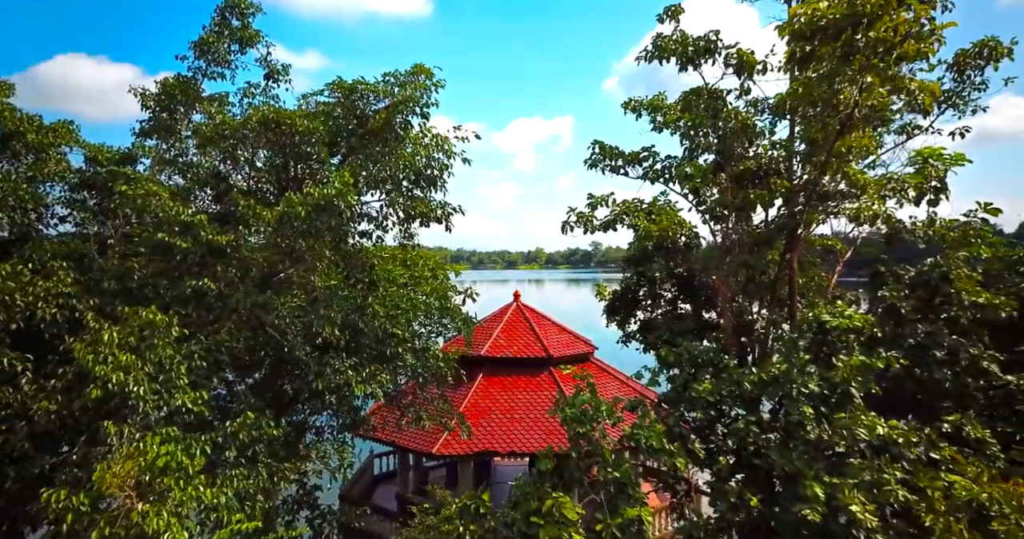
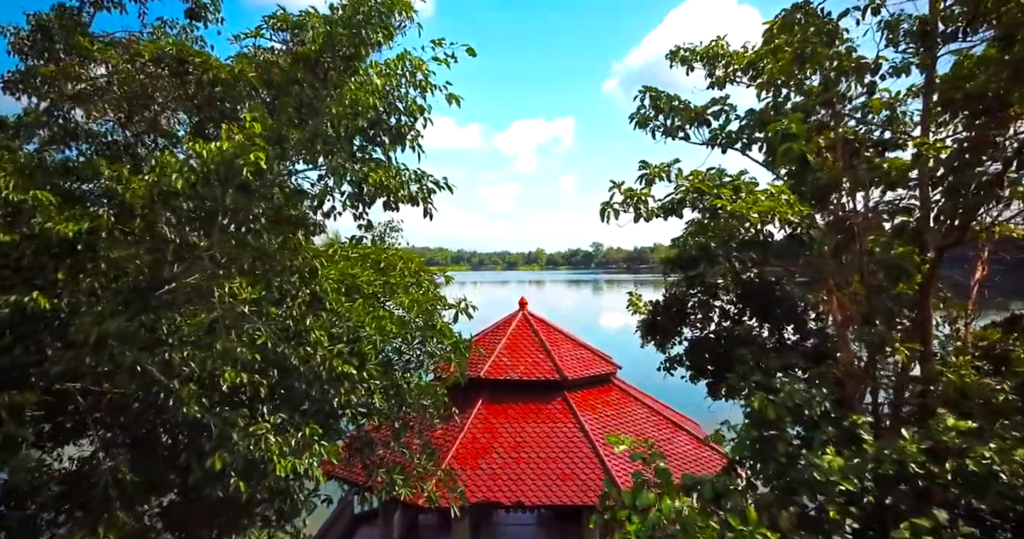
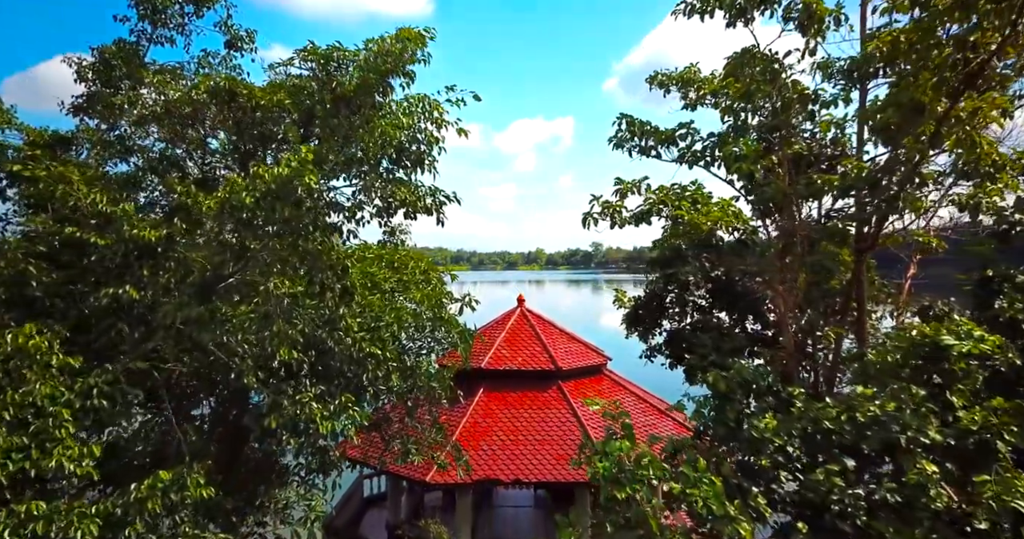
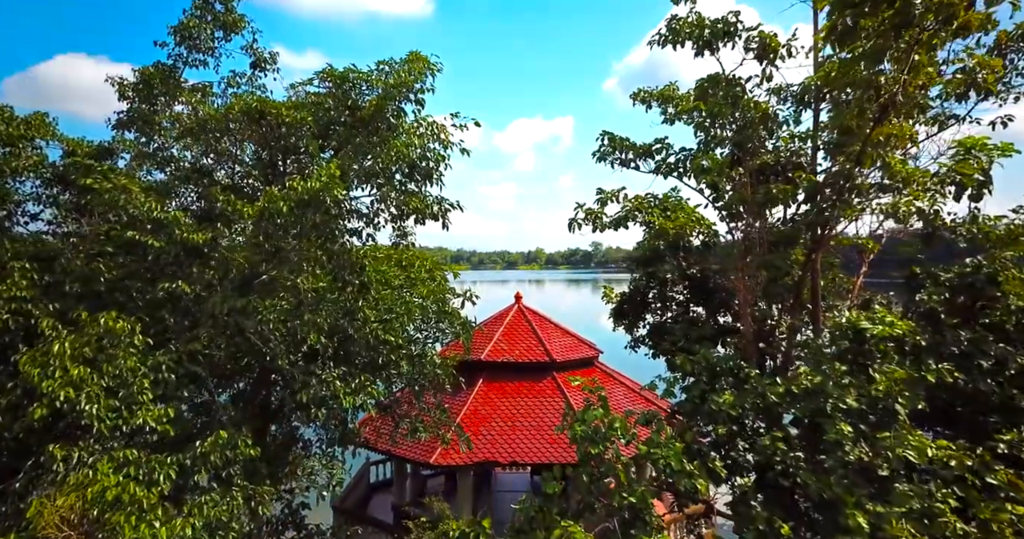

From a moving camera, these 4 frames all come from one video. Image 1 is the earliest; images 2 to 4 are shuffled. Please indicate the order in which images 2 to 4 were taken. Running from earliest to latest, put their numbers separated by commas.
4, 3, 2
